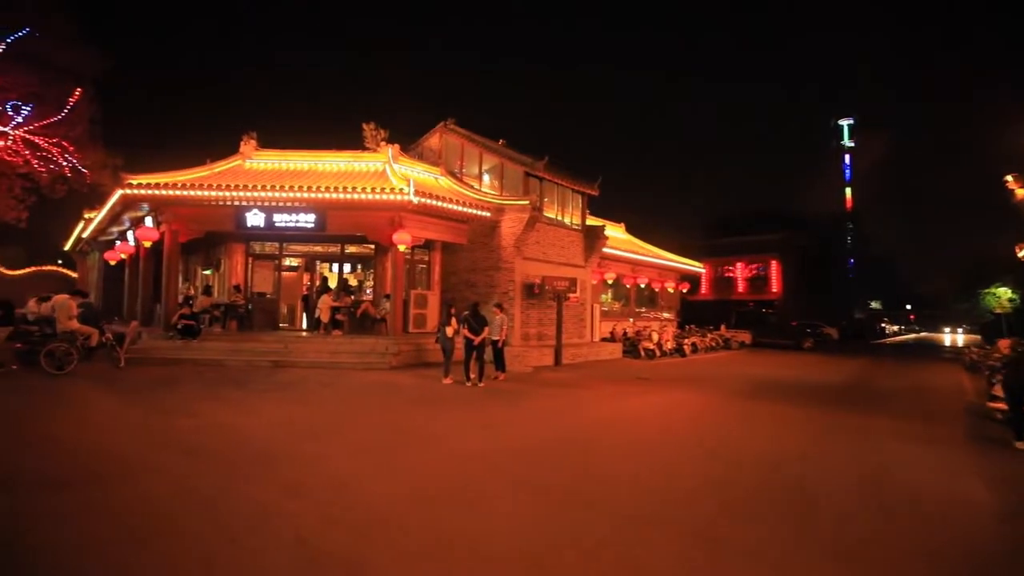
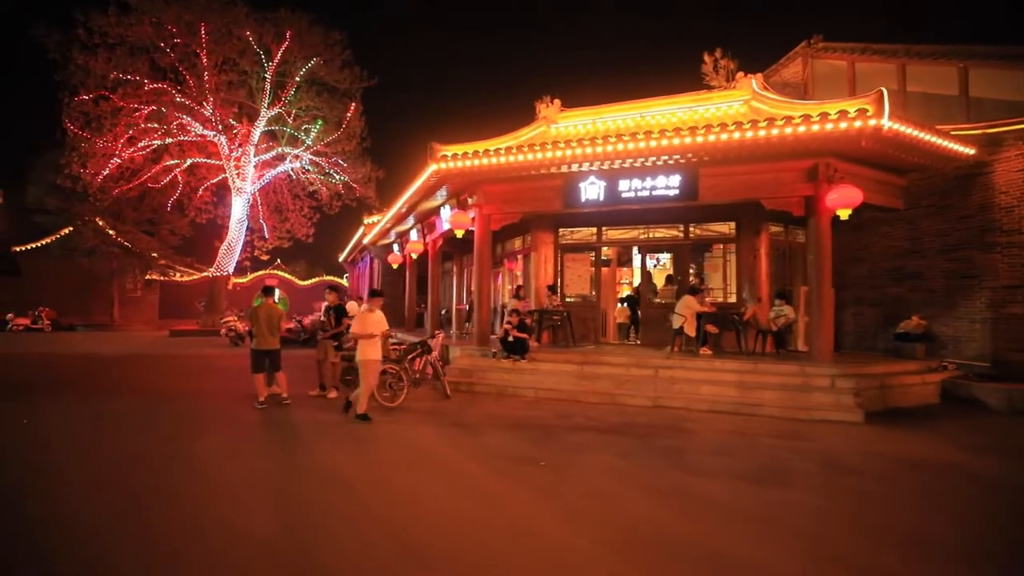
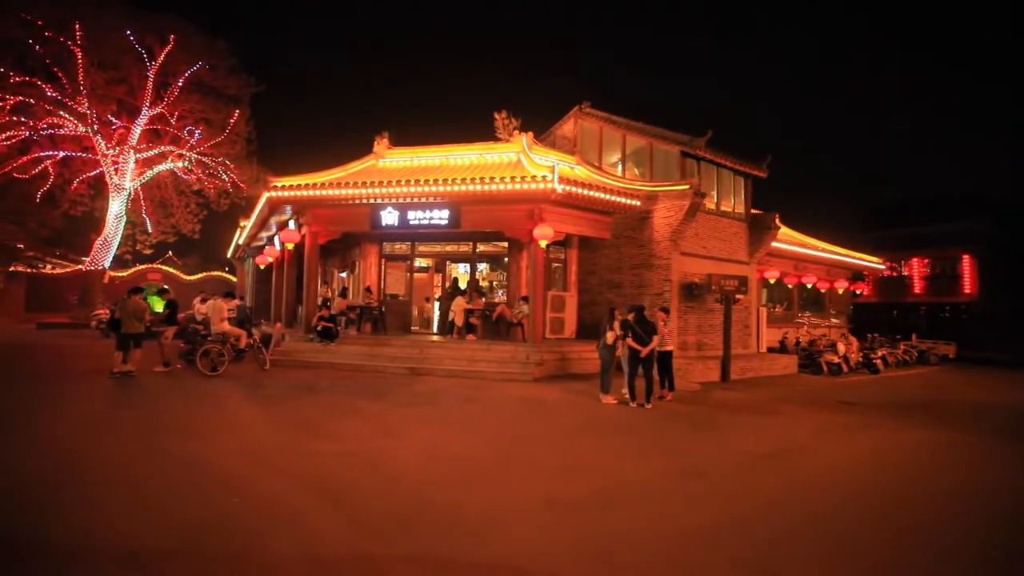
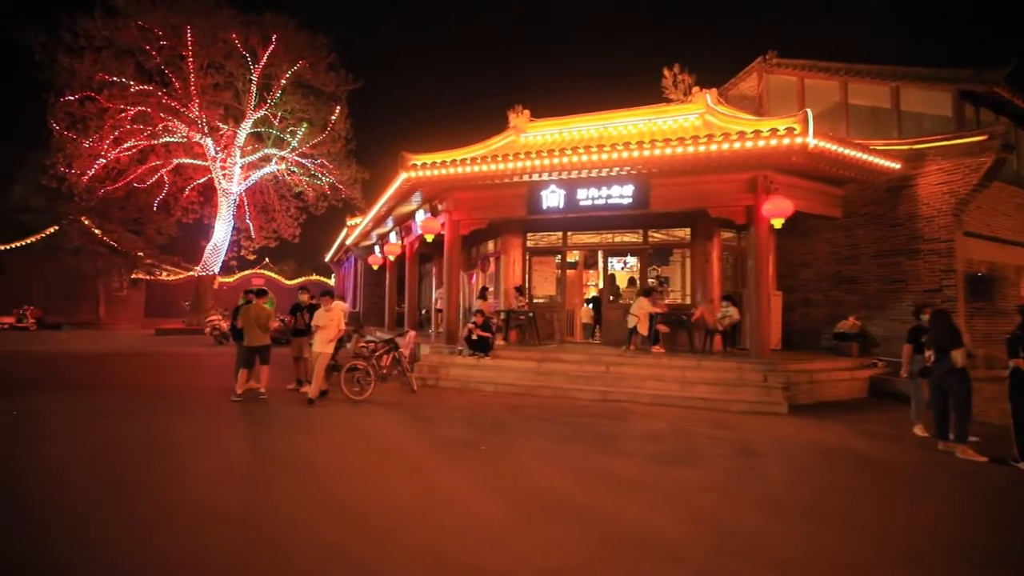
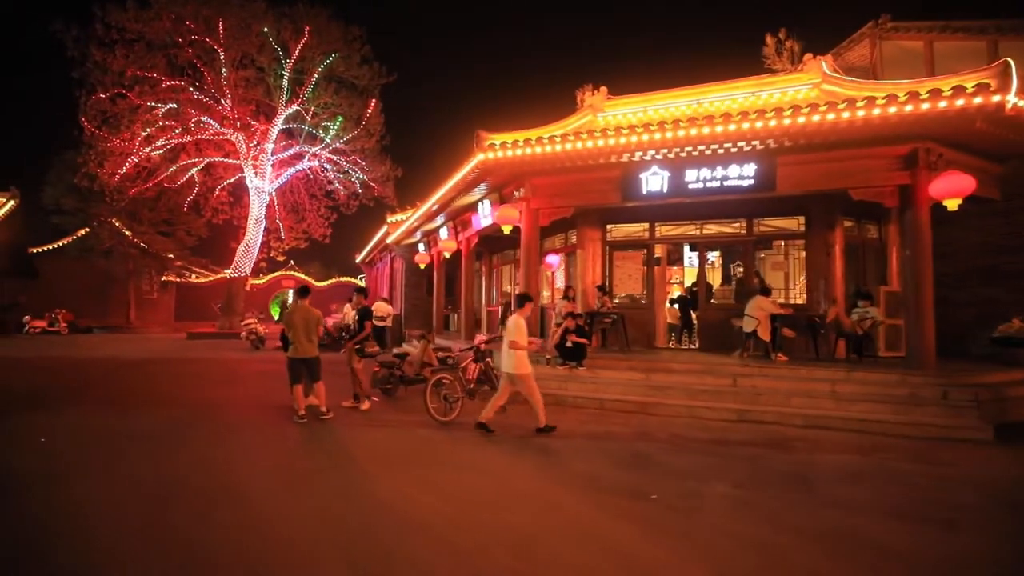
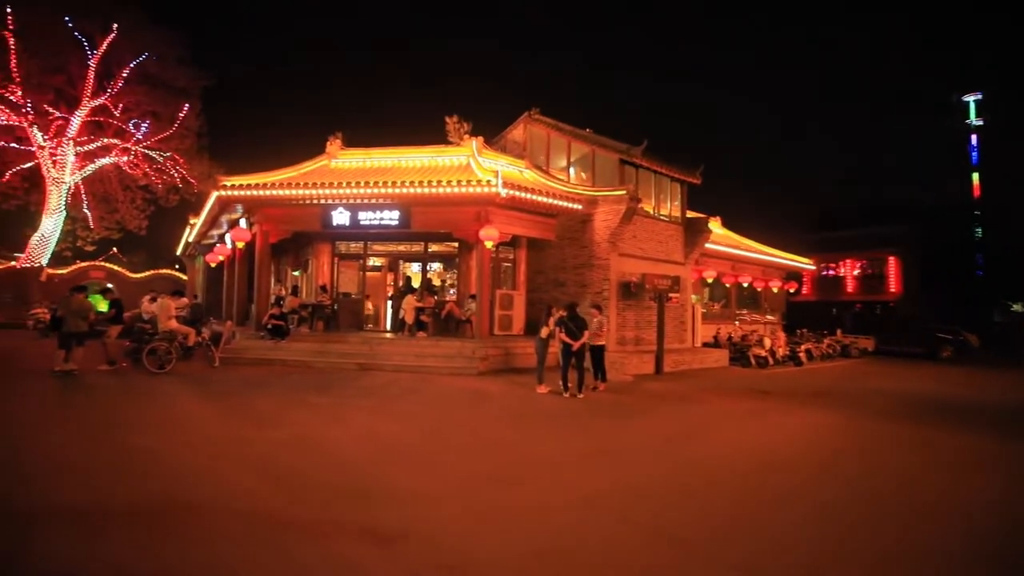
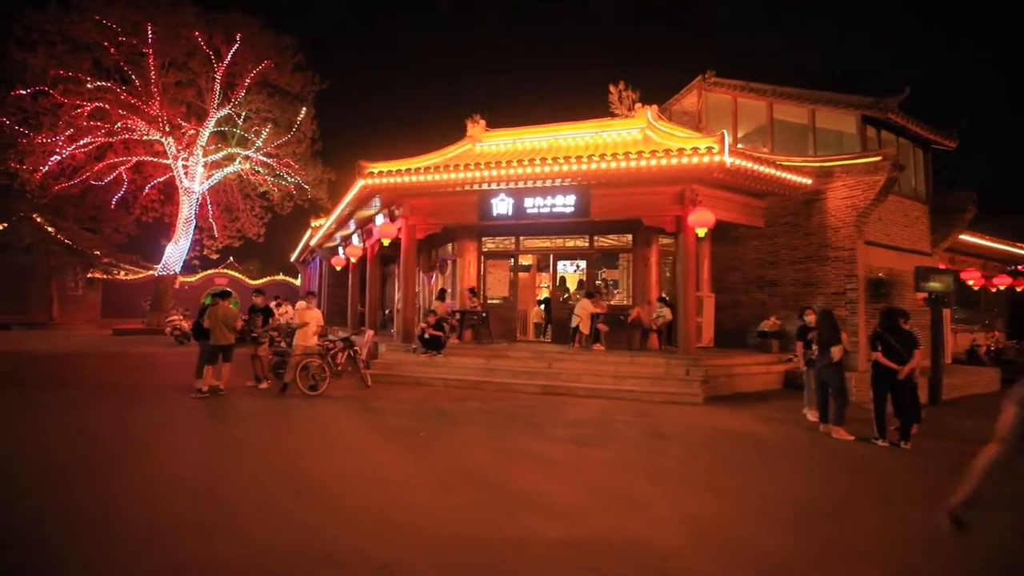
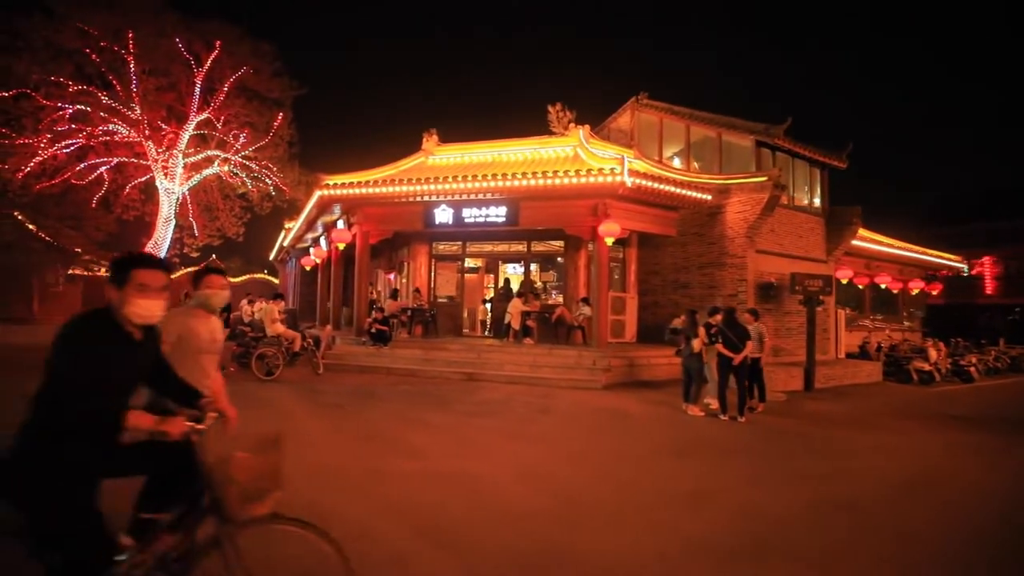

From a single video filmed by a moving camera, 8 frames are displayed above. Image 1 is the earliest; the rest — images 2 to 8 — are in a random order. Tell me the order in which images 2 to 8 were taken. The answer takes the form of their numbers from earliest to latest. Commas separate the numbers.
6, 3, 8, 7, 4, 2, 5
